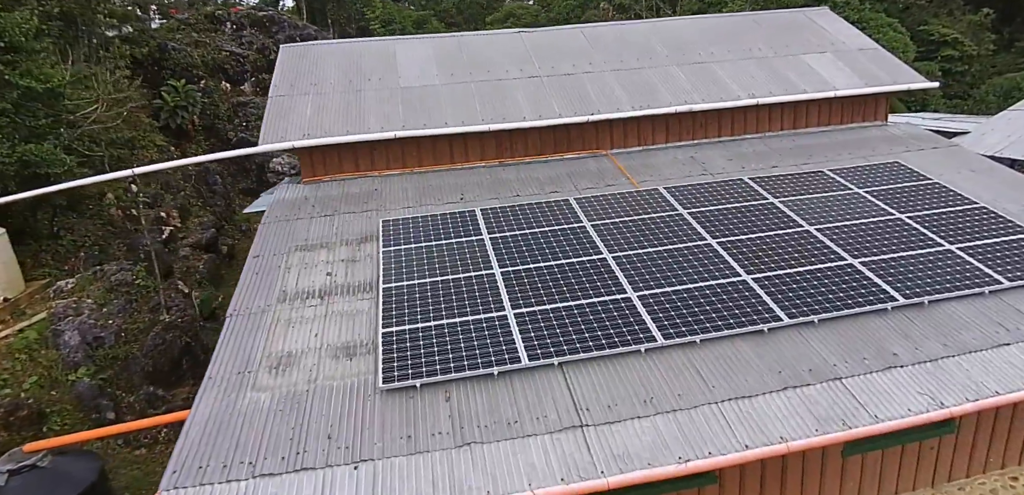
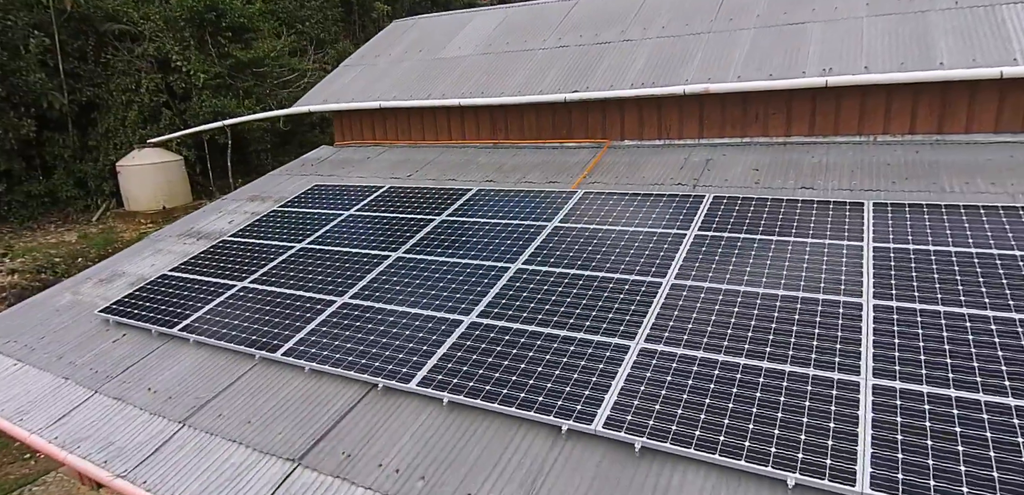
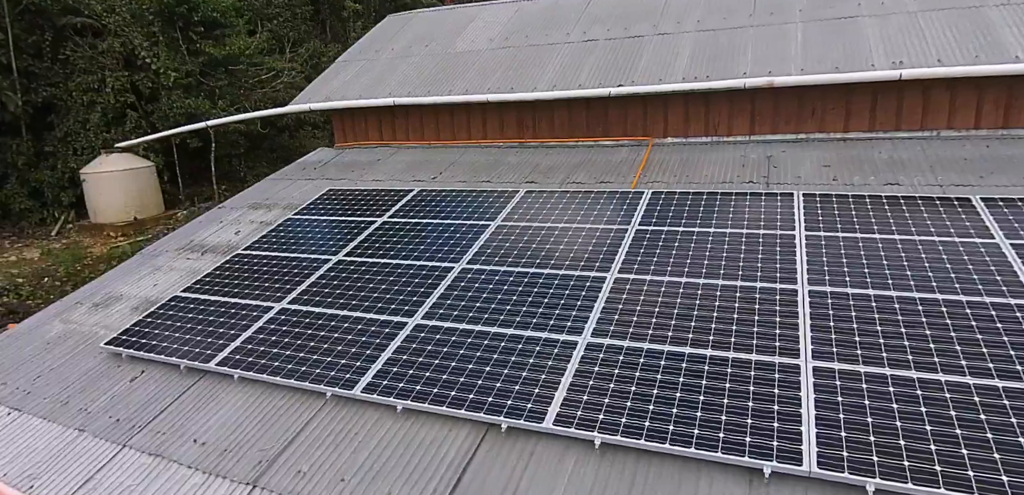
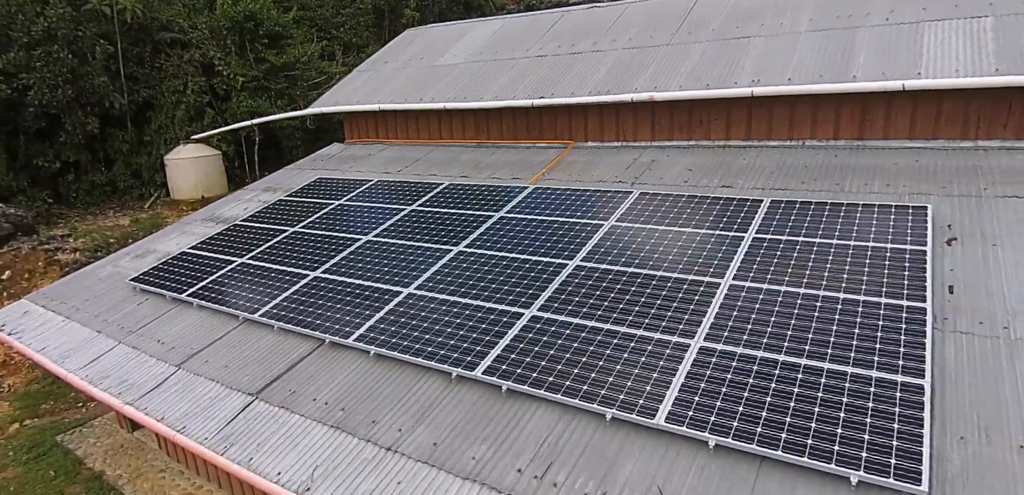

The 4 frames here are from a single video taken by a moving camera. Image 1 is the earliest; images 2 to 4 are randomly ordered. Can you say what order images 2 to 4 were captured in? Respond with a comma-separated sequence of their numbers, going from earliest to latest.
3, 2, 4
